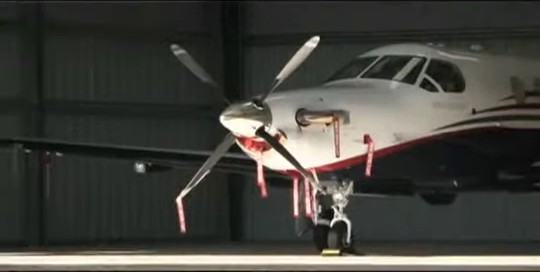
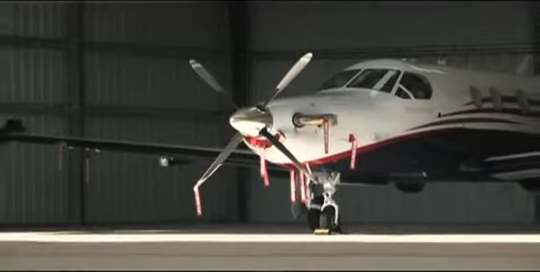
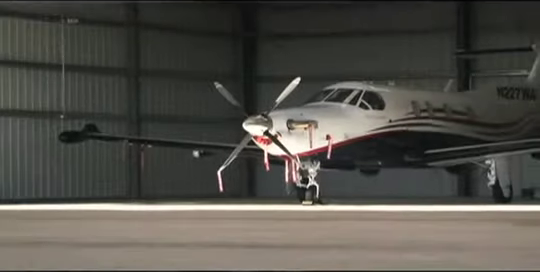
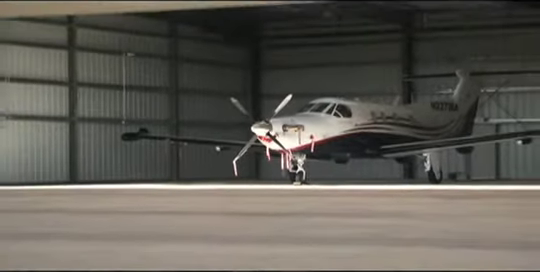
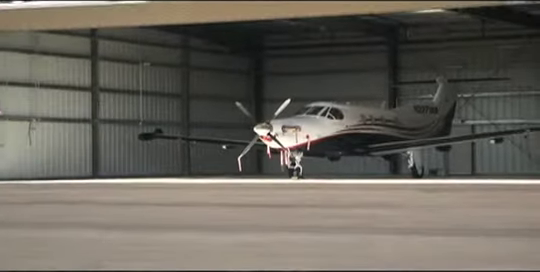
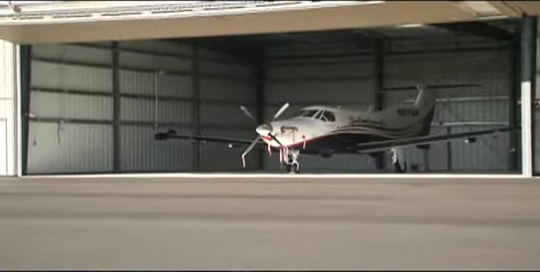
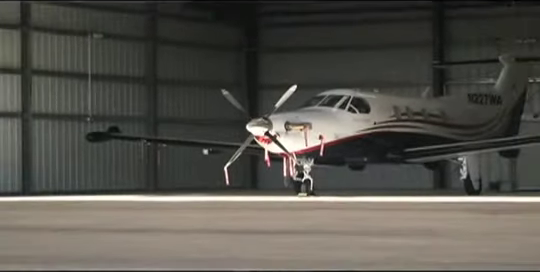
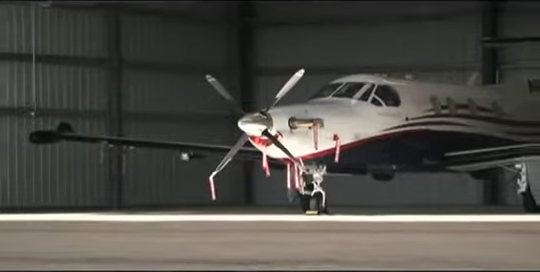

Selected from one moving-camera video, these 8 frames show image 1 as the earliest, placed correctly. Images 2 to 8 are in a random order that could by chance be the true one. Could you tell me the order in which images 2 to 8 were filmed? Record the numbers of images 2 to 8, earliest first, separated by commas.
2, 8, 3, 7, 4, 5, 6
